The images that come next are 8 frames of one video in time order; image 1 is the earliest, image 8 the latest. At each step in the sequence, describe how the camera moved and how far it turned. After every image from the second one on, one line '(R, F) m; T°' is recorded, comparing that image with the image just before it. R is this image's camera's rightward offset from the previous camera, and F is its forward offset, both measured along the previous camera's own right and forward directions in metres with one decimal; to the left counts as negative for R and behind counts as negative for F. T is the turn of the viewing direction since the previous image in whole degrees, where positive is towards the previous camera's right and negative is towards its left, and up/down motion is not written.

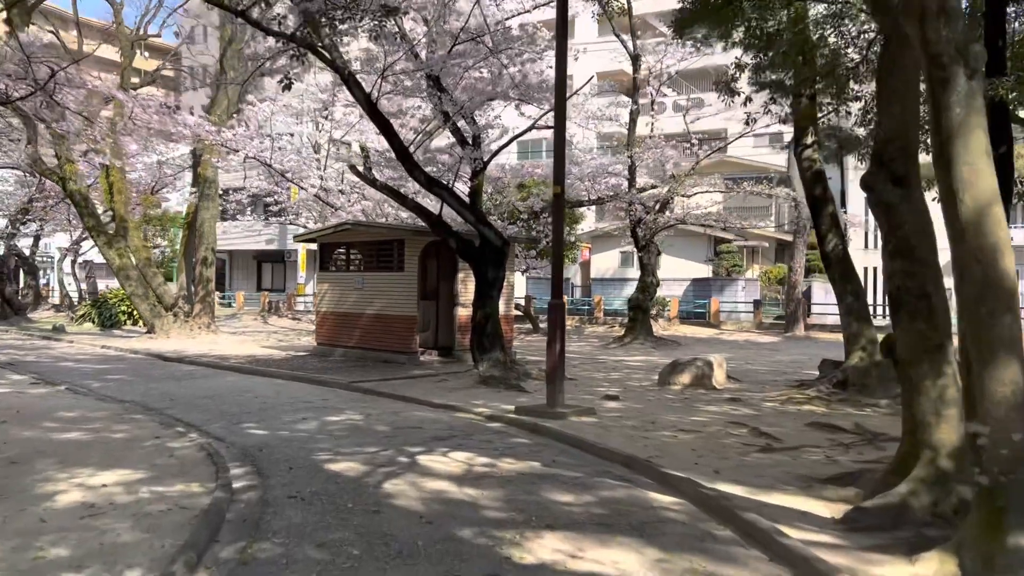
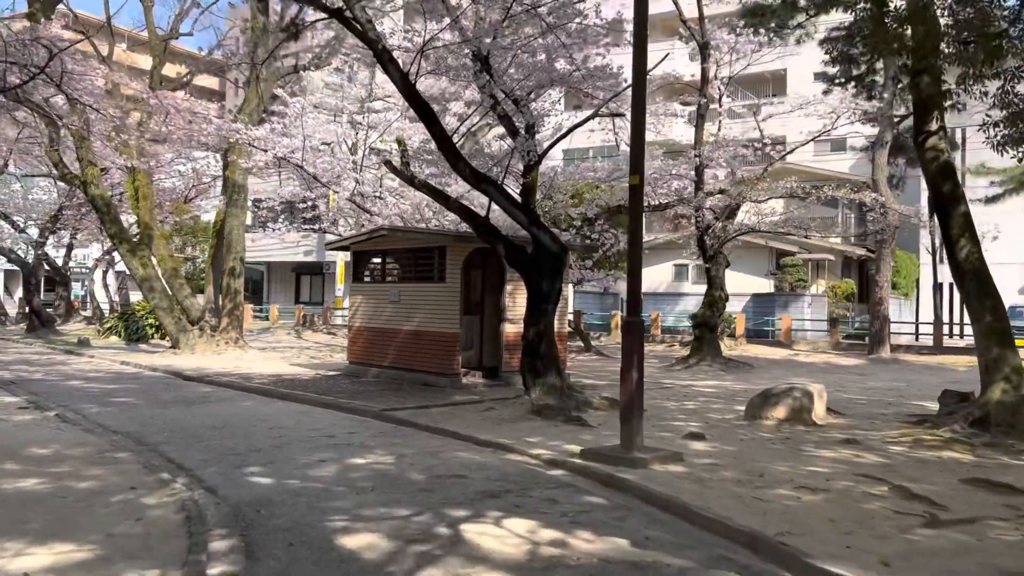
(-0.2, +1.9) m; -3°
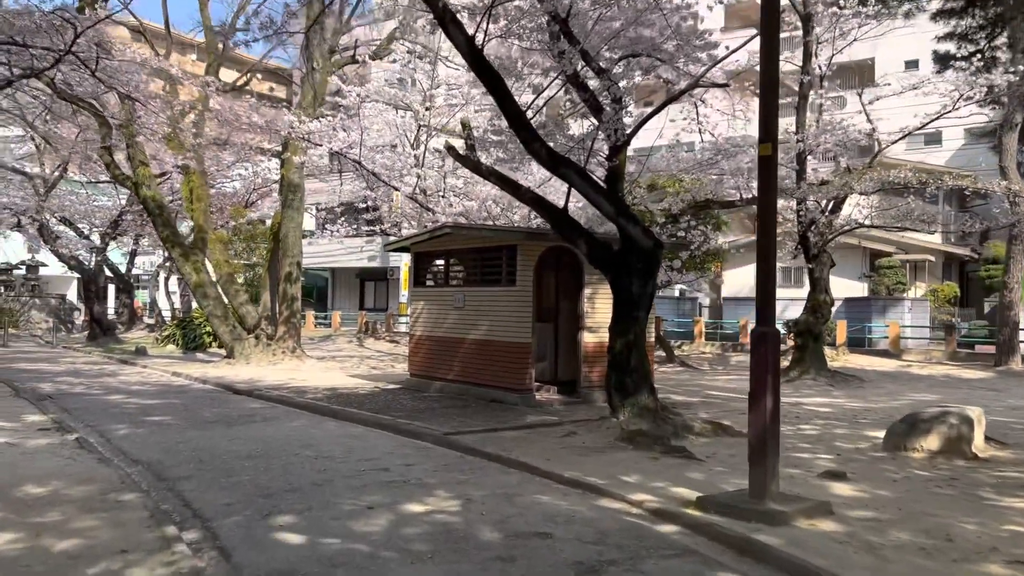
(-0.2, +1.7) m; -4°
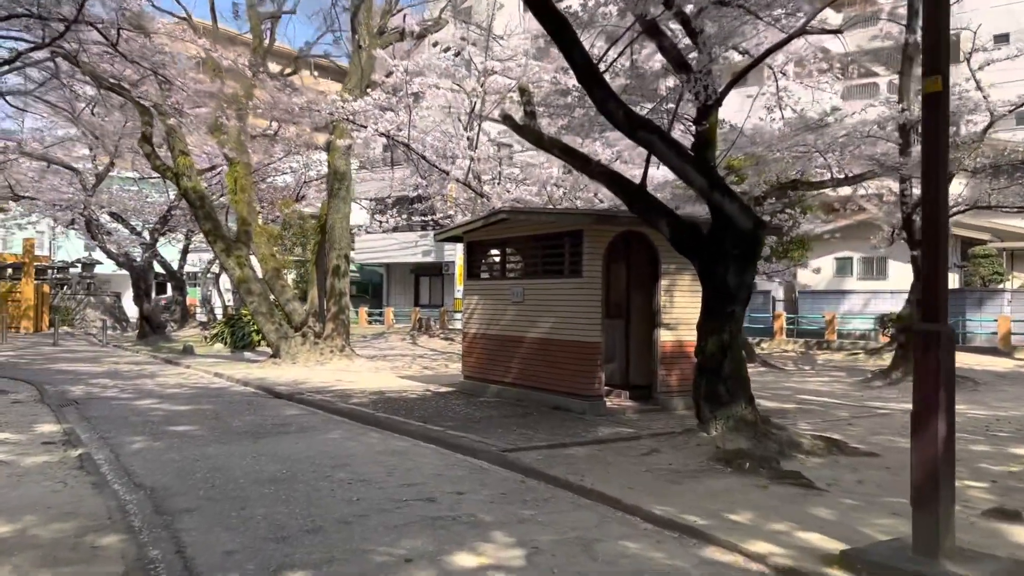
(-0.1, +1.5) m; -4°
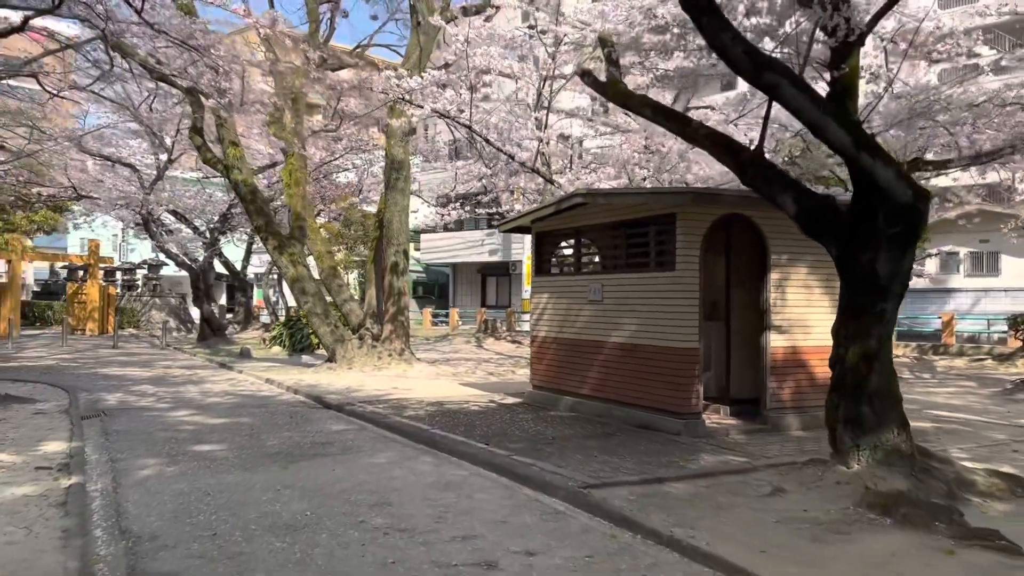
(-0.1, +1.7) m; -4°
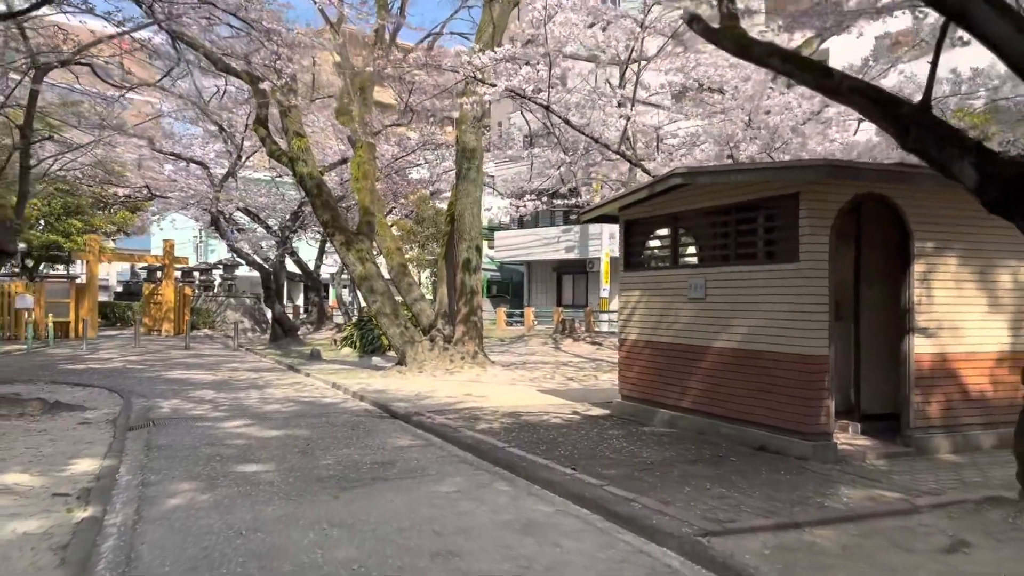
(-0.1, +1.3) m; -5°
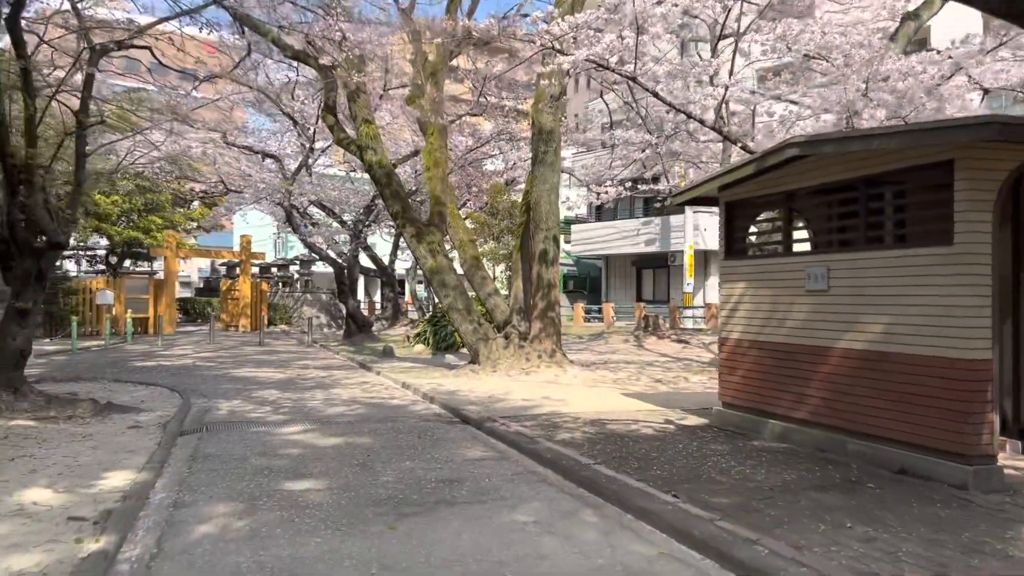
(-0.1, +1.1) m; -5°
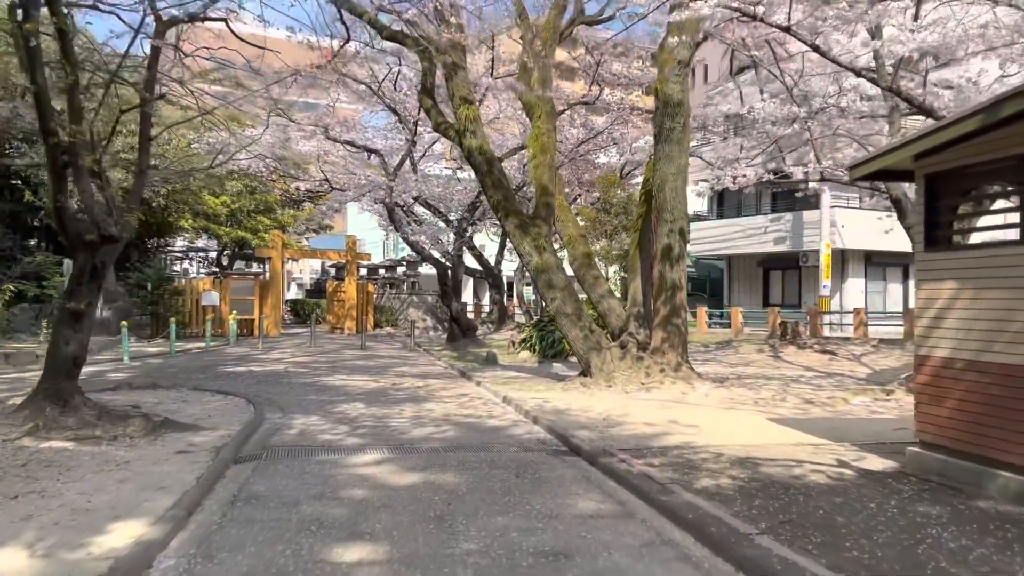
(-0.1, +1.9) m; -7°
